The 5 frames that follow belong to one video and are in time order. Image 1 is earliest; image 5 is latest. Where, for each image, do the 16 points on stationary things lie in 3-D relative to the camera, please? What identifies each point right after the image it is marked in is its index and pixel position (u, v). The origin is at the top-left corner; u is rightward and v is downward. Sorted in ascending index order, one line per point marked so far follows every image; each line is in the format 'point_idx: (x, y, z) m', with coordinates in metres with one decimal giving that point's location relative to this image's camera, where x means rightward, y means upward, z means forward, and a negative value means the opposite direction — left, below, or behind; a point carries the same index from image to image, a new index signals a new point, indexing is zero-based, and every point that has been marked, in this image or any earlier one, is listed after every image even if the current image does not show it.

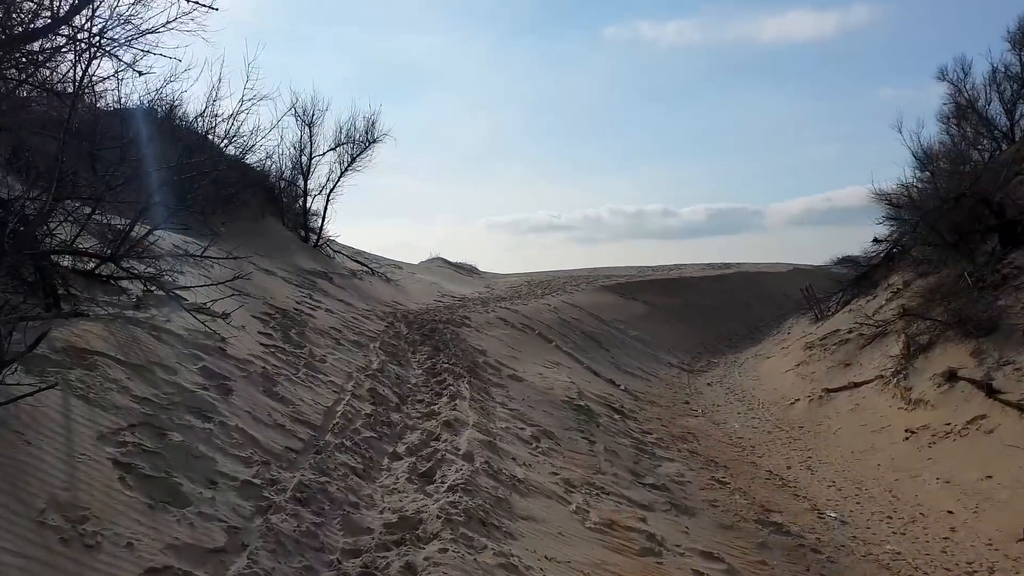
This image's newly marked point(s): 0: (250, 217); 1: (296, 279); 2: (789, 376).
0: (-5.2, +1.4, +15.2) m
1: (-3.3, +0.2, +11.9) m
2: (+5.7, -1.8, +15.9) m
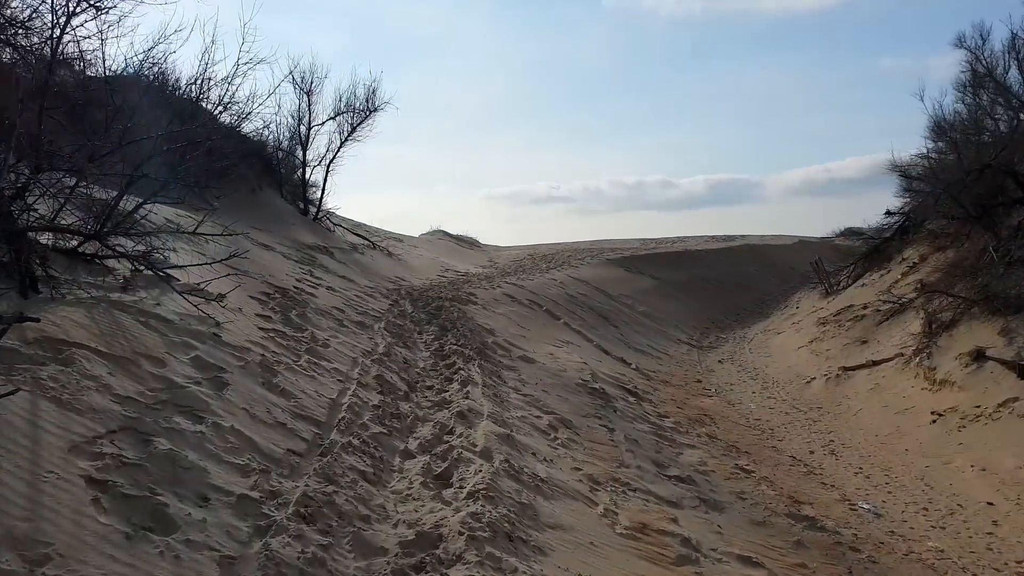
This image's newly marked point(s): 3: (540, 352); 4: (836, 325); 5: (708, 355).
0: (-5.1, +1.9, +14.6) m
1: (-3.2, +0.5, +11.4) m
2: (+5.8, -1.3, +15.5) m
3: (+0.4, -0.8, +10.1) m
4: (+6.7, -0.8, +15.9) m
5: (+4.2, -1.5, +16.5) m
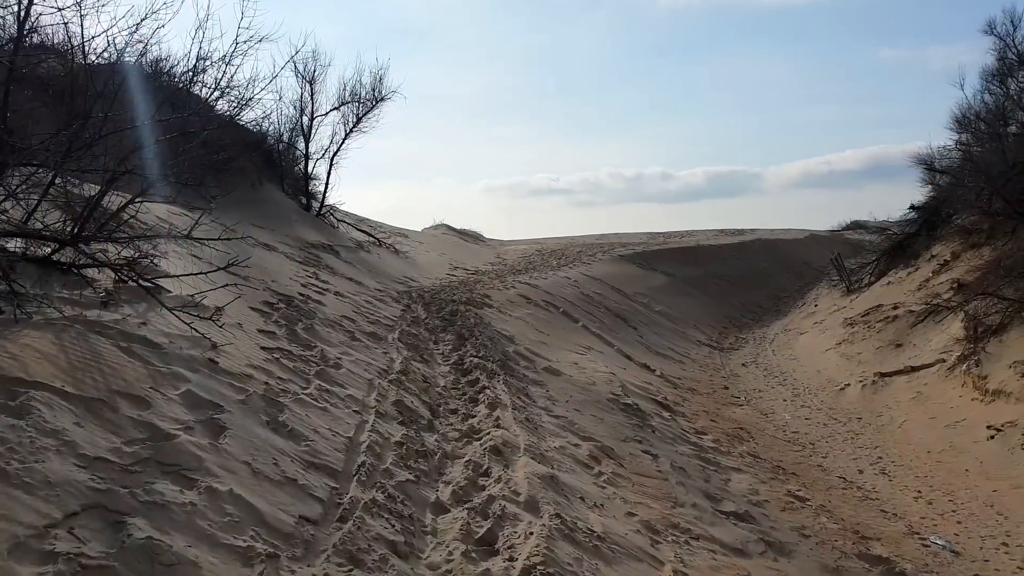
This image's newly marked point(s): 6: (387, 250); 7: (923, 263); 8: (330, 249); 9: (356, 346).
0: (-4.8, +1.9, +13.9) m
1: (-2.9, +0.5, +10.6) m
2: (+6.1, -1.3, +14.7) m
3: (+0.6, -0.9, +9.4) m
4: (+6.9, -0.8, +15.1) m
5: (+4.5, -1.5, +15.8) m
6: (-2.4, +0.7, +15.0) m
7: (+9.1, +0.5, +17.1) m
8: (-2.8, +0.6, +12.0) m
9: (-1.3, -0.5, +6.4) m
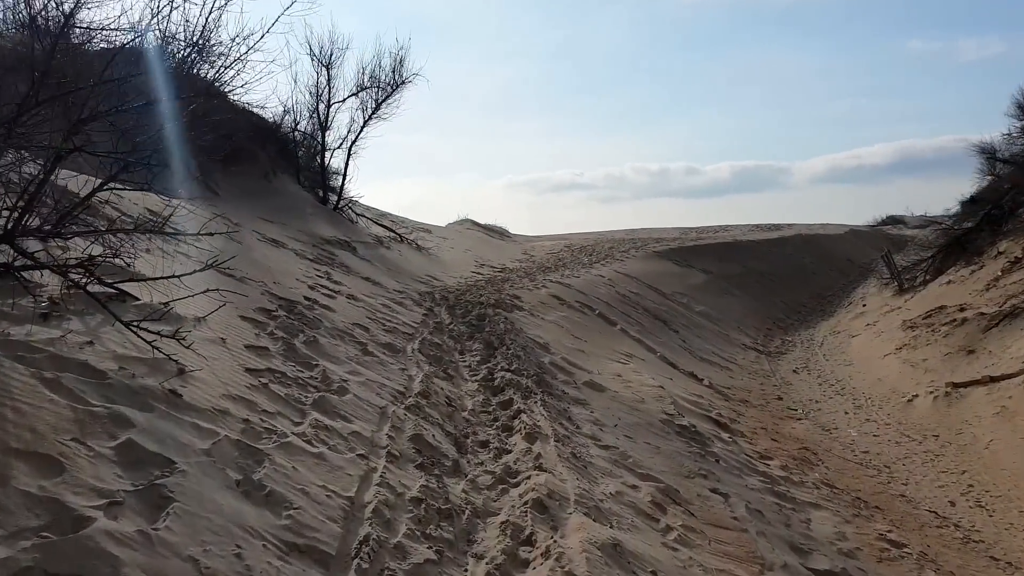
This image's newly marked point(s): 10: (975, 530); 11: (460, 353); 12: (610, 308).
0: (-4.3, +1.9, +12.9) m
1: (-2.5, +0.5, +9.6) m
2: (+6.7, -1.3, +13.5) m
3: (+1.0, -0.9, +8.3) m
4: (+7.5, -0.8, +13.9) m
5: (+5.1, -1.5, +14.5) m
6: (-1.9, +0.8, +14.0) m
7: (+9.7, +0.6, +15.7) m
8: (-2.4, +0.6, +11.0) m
9: (-1.0, -0.5, +5.4) m
10: (+4.1, -2.1, +6.8) m
11: (-0.5, -0.6, +7.1) m
12: (+1.7, -0.3, +13.0) m
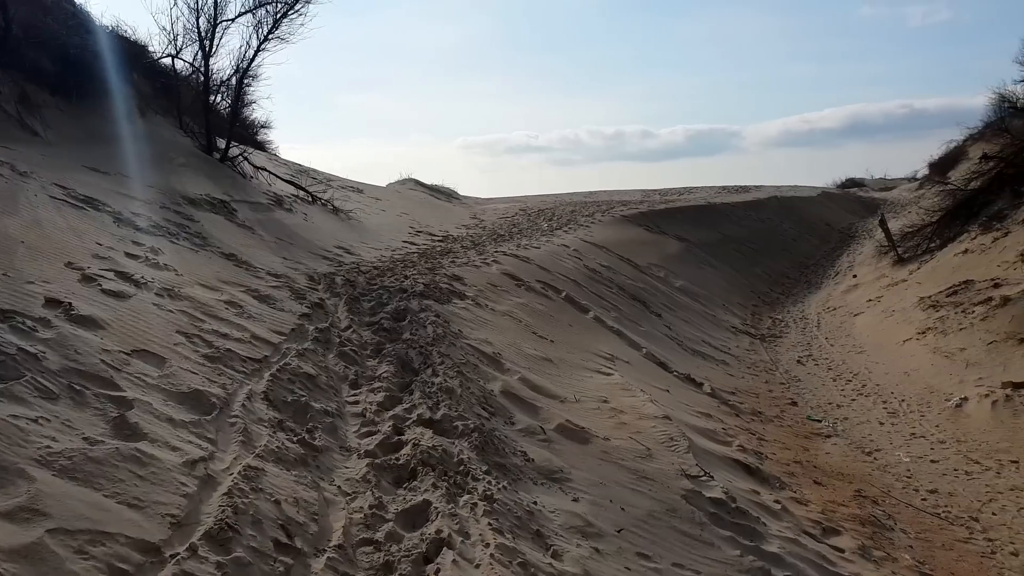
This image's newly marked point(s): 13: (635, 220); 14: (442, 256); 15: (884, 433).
0: (-5.0, +2.2, +9.7) m
1: (-3.1, +0.6, +6.5) m
2: (+5.8, -0.9, +11.1) m
3: (+0.5, -0.8, +5.5) m
4: (+6.7, -0.3, +11.5) m
5: (+4.2, -1.0, +12.0) m
6: (-2.7, +1.1, +11.0) m
7: (+8.8, +1.1, +13.4) m
8: (-3.0, +0.8, +8.0) m
9: (-1.3, -0.5, +2.5) m
10: (+3.7, -2.1, +4.3) m
11: (-0.9, -0.6, +4.3) m
12: (+0.9, 0.0, +10.3) m
13: (+2.9, +1.6, +18.6) m
14: (-0.9, +0.4, +9.9) m
15: (+4.1, -1.6, +8.4) m
